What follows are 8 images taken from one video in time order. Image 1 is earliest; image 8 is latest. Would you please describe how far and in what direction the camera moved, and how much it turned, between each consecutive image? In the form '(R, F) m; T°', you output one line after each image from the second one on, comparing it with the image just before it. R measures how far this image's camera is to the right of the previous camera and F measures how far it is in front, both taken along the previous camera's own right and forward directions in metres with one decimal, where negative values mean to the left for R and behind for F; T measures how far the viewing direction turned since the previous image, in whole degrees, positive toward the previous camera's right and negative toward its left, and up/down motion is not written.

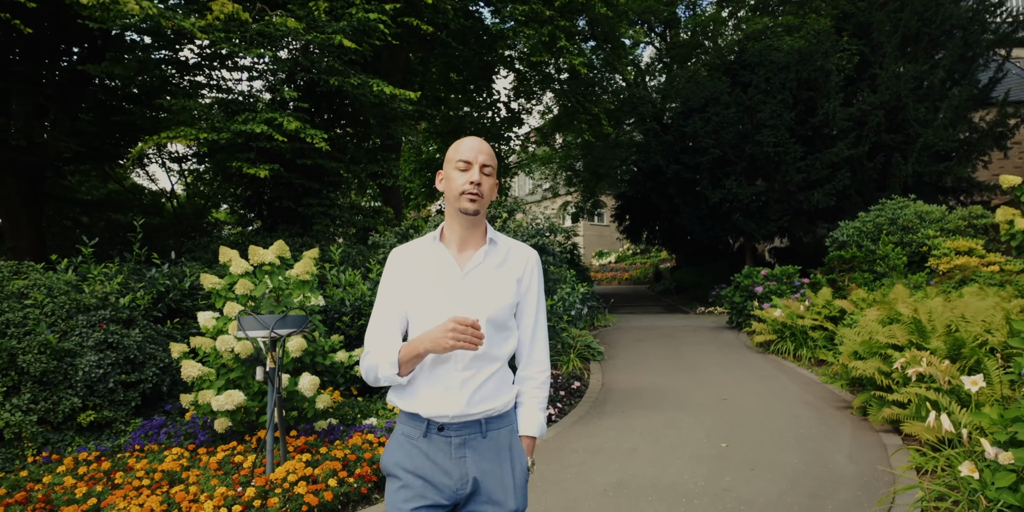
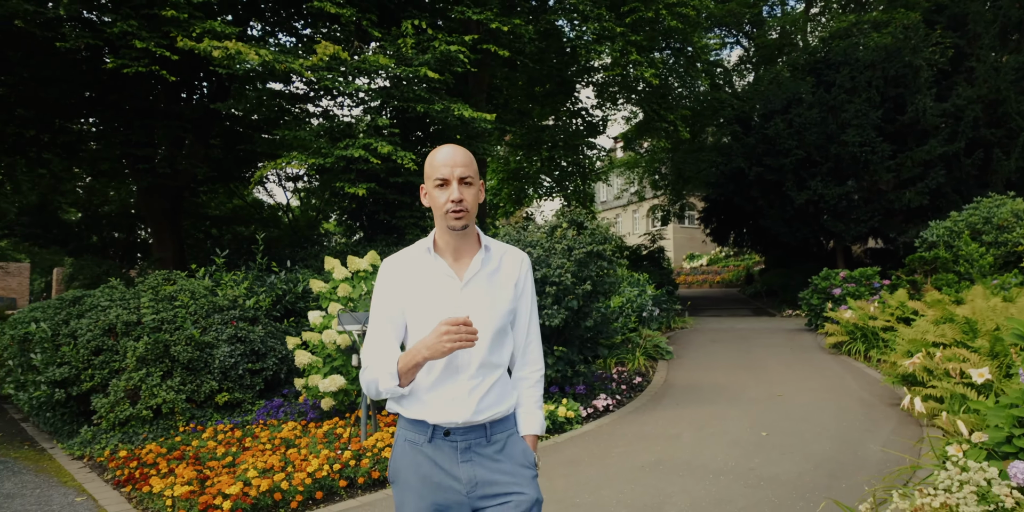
(+0.4, -0.7) m; -9°
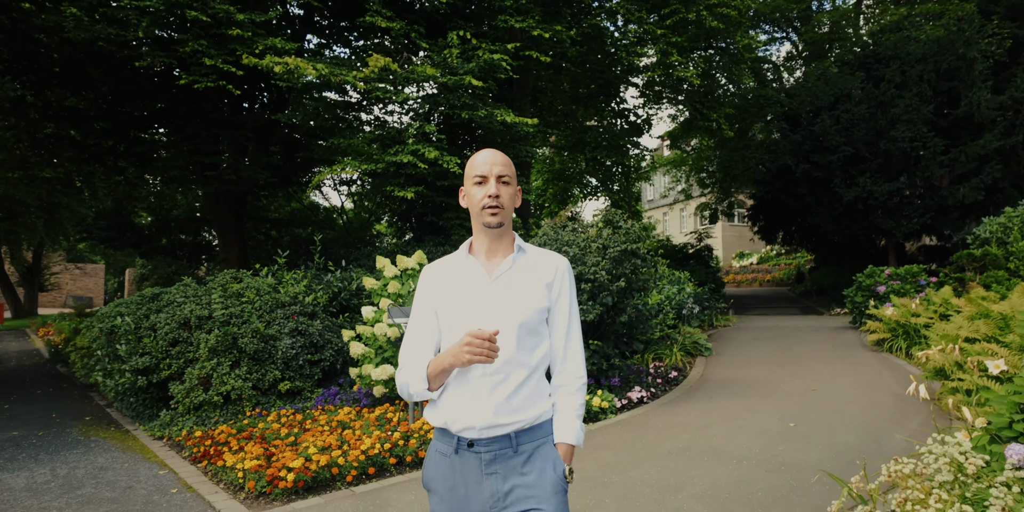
(+0.1, -0.4) m; -4°
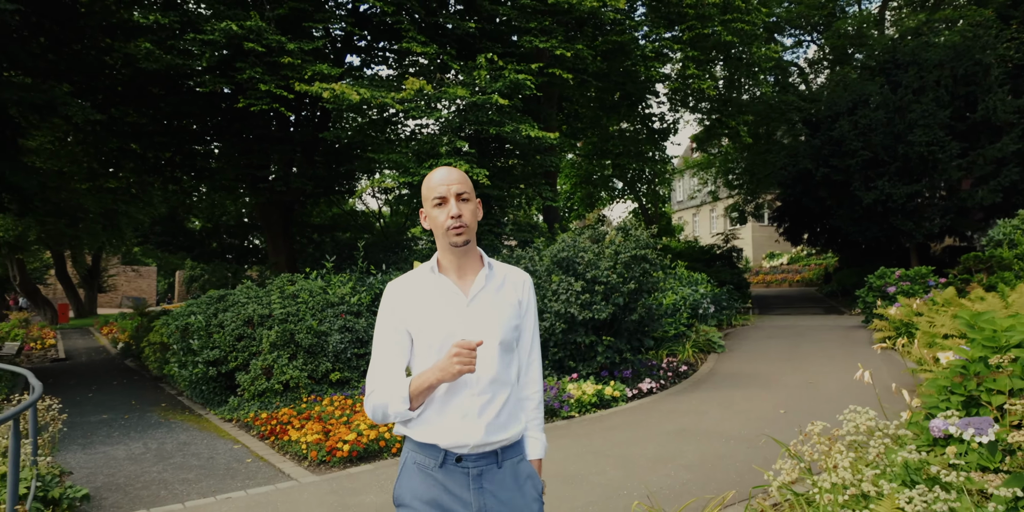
(+0.1, -0.8) m; -3°
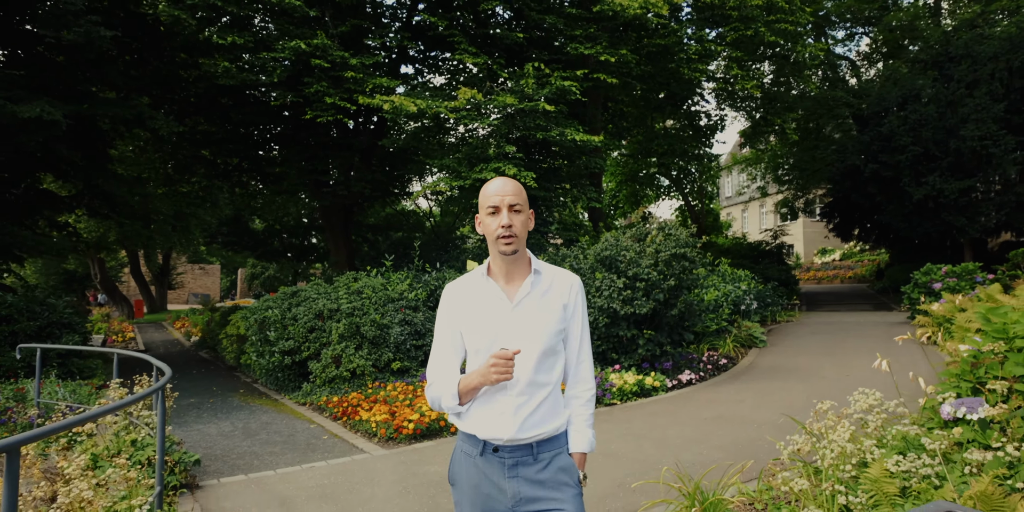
(0.0, -0.6) m; -4°
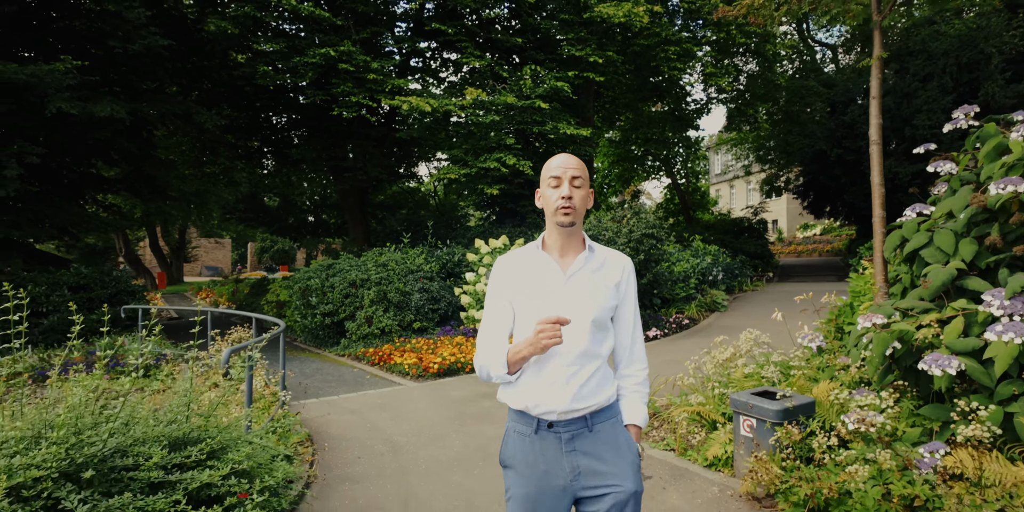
(0.0, -1.8) m; 0°
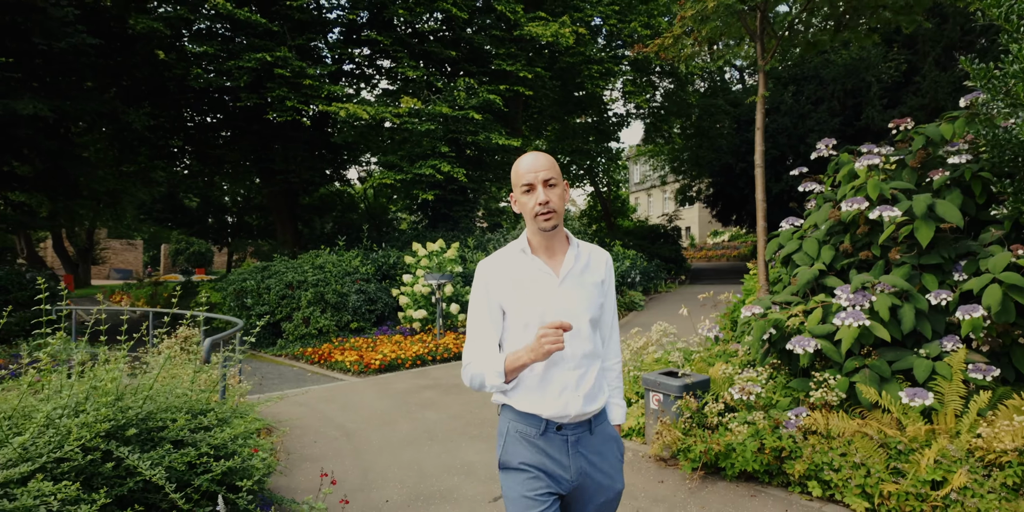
(-0.2, -0.7) m; +7°
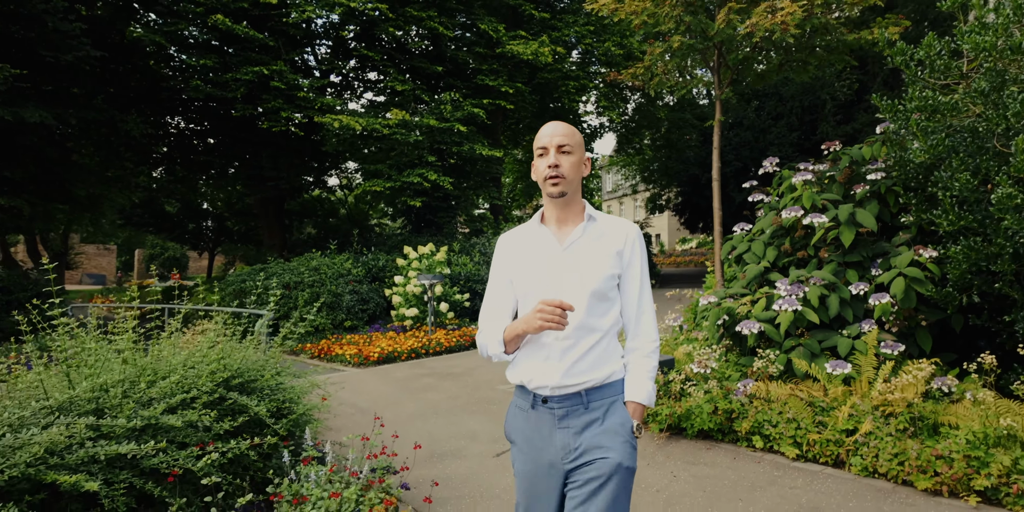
(-0.2, -0.9) m; +3°
